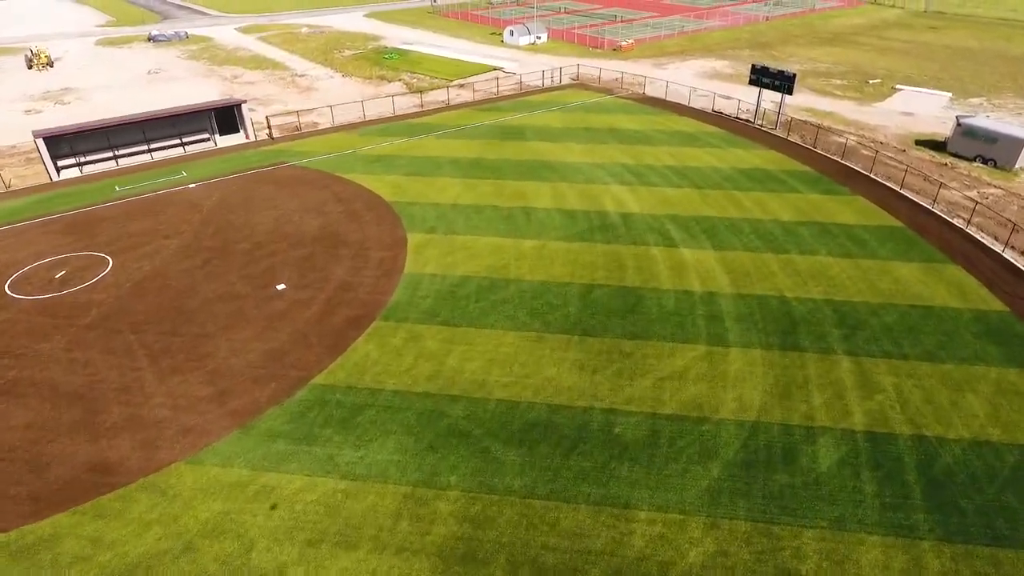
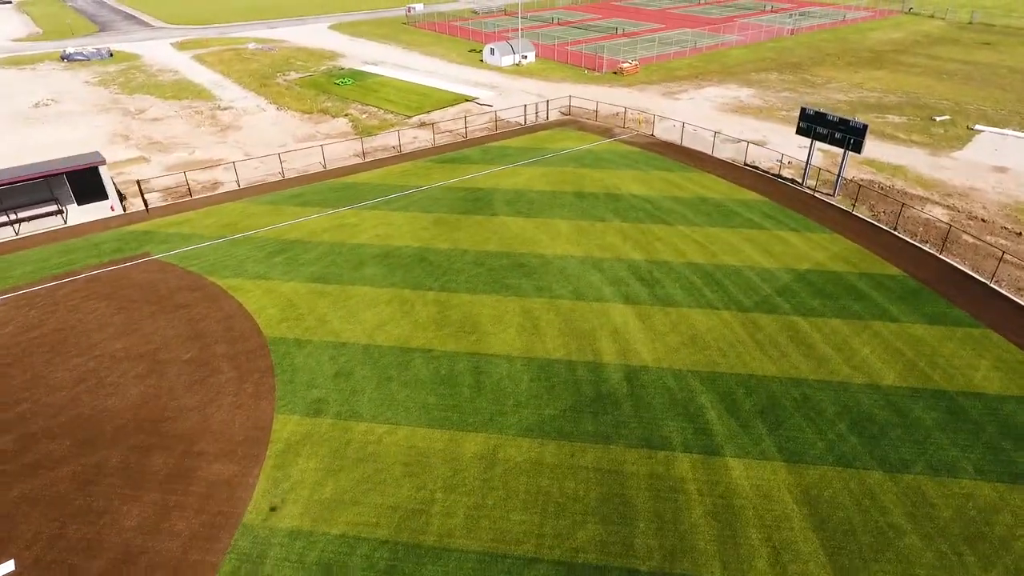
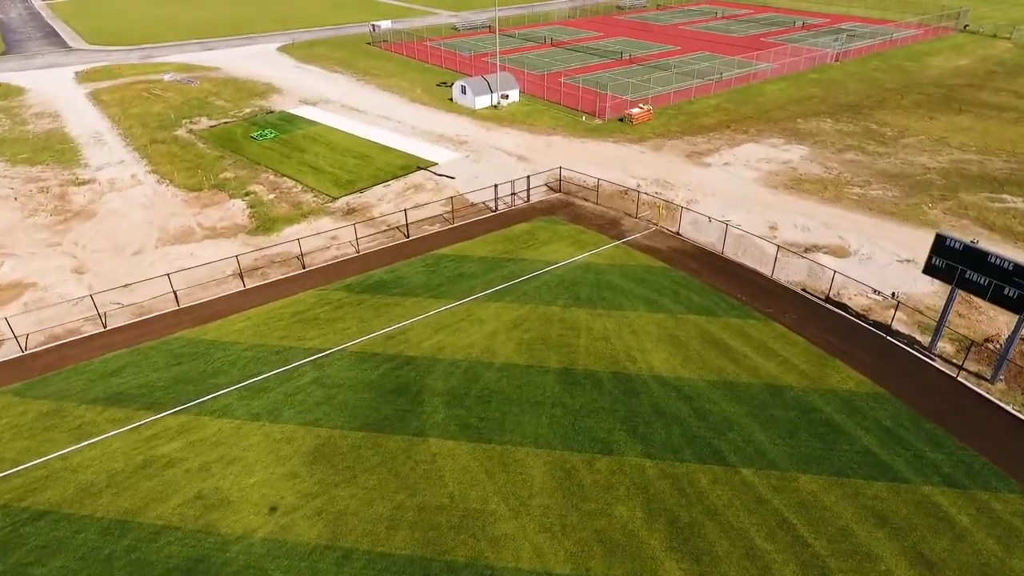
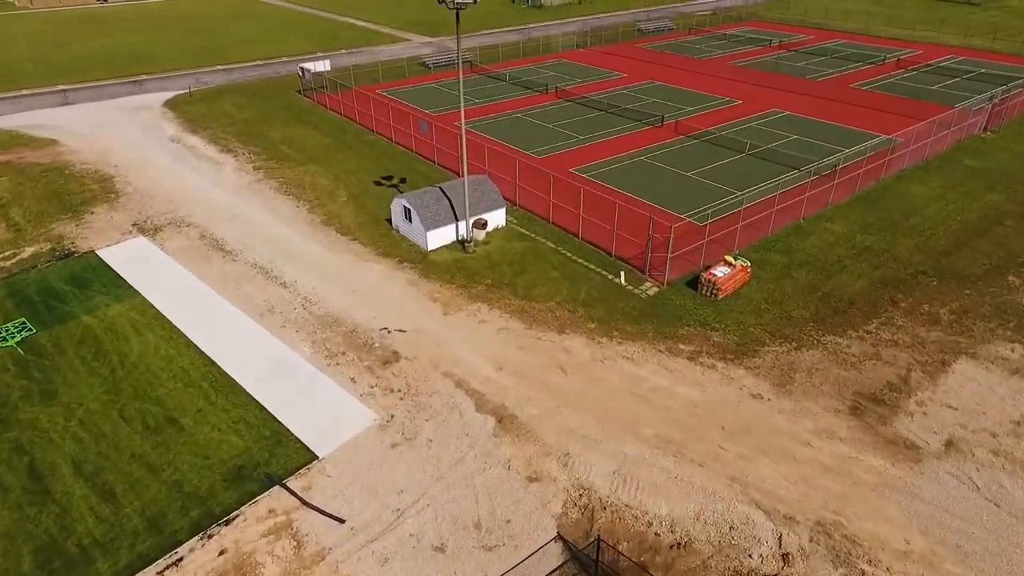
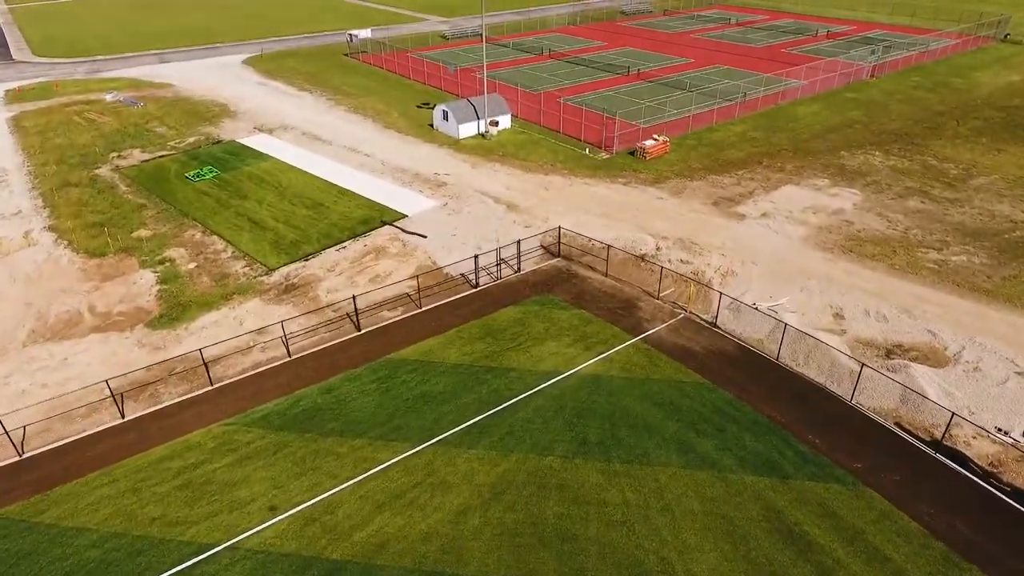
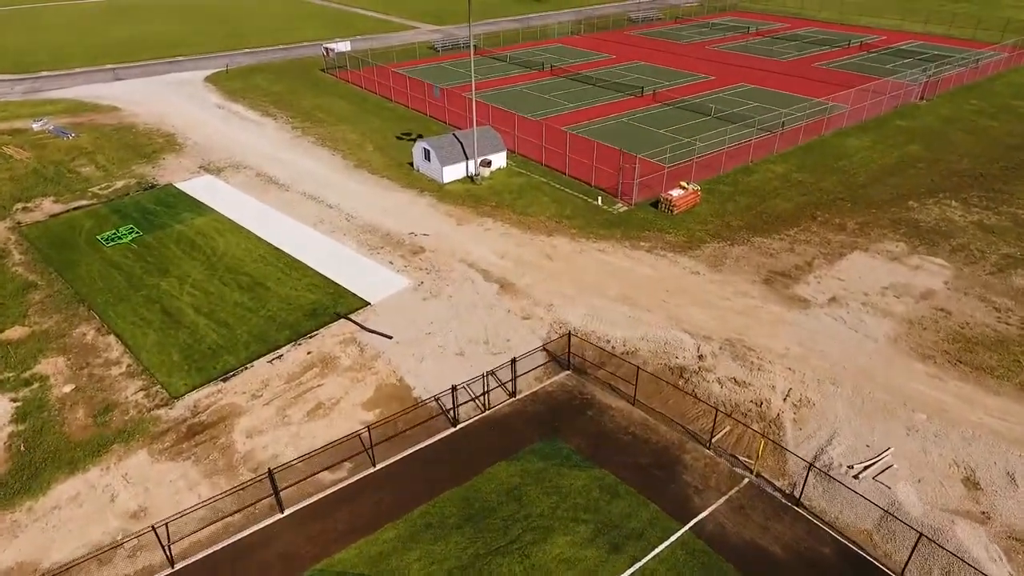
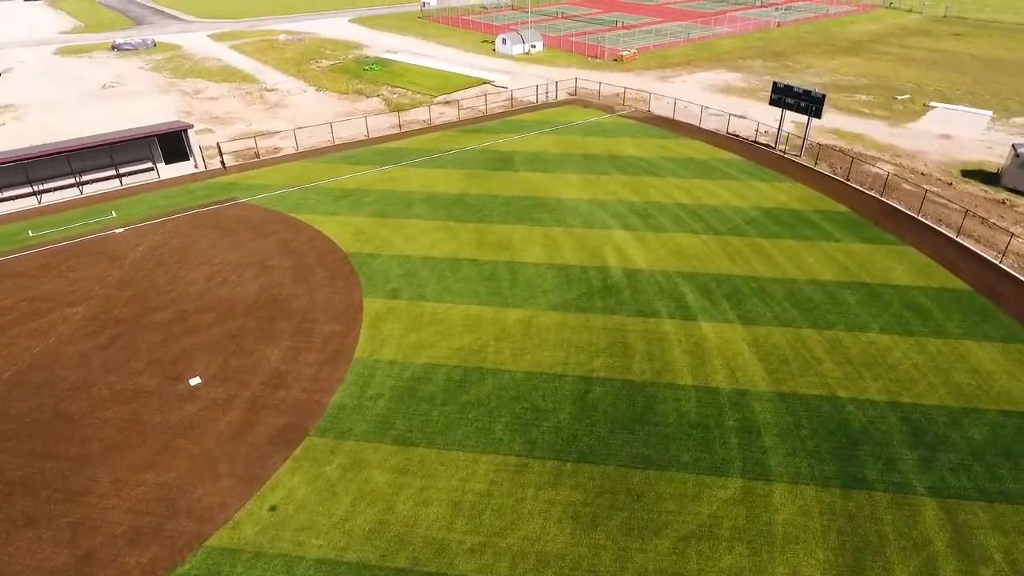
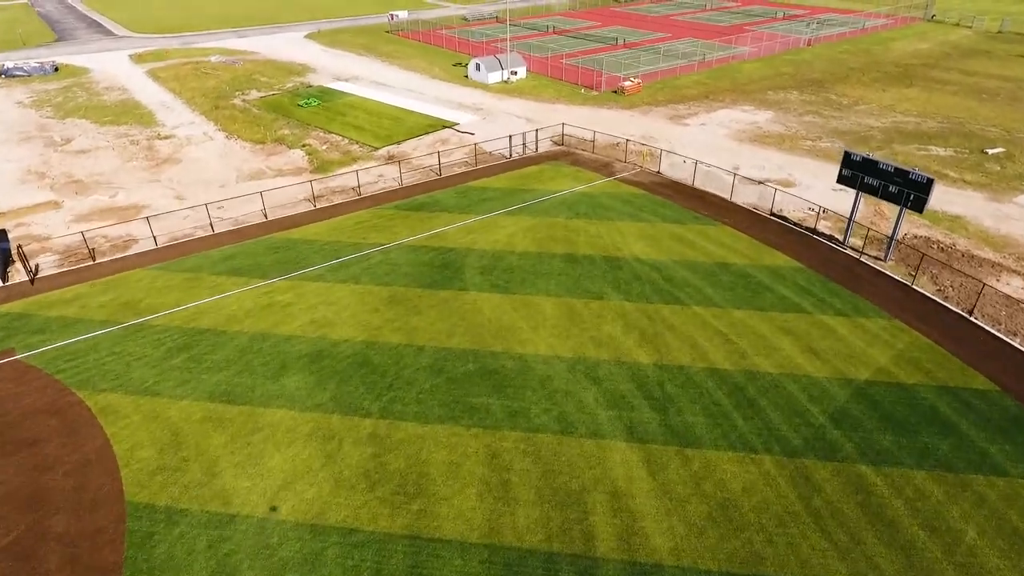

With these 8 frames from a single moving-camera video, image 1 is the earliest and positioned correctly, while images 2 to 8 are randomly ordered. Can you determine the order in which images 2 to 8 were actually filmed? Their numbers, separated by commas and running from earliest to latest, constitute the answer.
7, 2, 8, 3, 5, 6, 4
